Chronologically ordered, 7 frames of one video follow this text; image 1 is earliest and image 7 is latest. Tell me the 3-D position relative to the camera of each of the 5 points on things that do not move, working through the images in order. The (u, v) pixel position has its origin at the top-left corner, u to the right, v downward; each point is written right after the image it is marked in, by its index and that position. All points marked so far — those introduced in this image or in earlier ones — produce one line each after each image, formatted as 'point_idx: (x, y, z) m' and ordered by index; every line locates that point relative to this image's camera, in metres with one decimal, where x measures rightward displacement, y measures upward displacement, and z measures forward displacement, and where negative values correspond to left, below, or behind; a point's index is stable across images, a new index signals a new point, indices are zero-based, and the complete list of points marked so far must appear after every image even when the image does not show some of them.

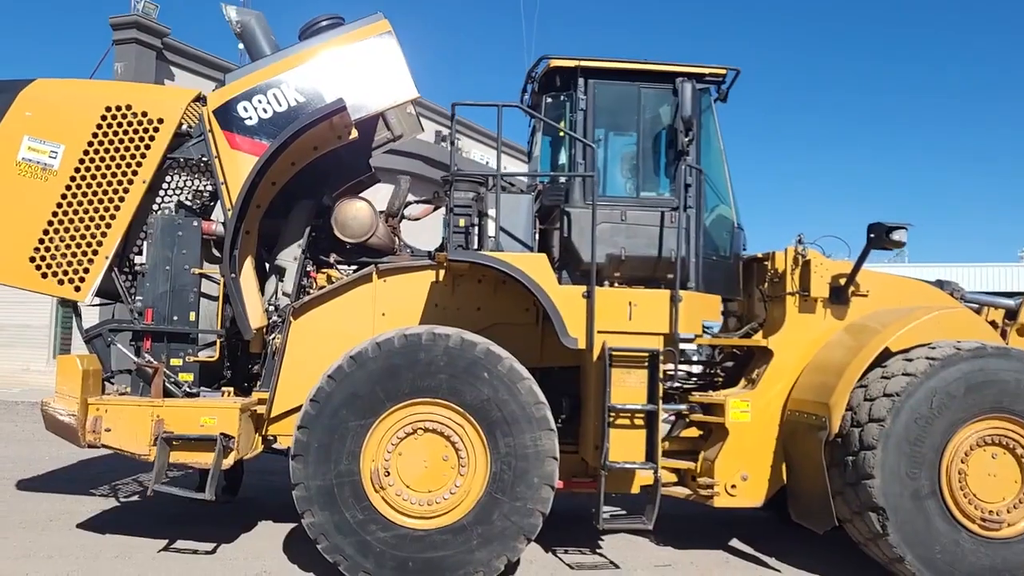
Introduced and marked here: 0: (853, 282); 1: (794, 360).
0: (+2.1, 0.0, +5.0) m
1: (+1.8, -0.4, +5.0) m
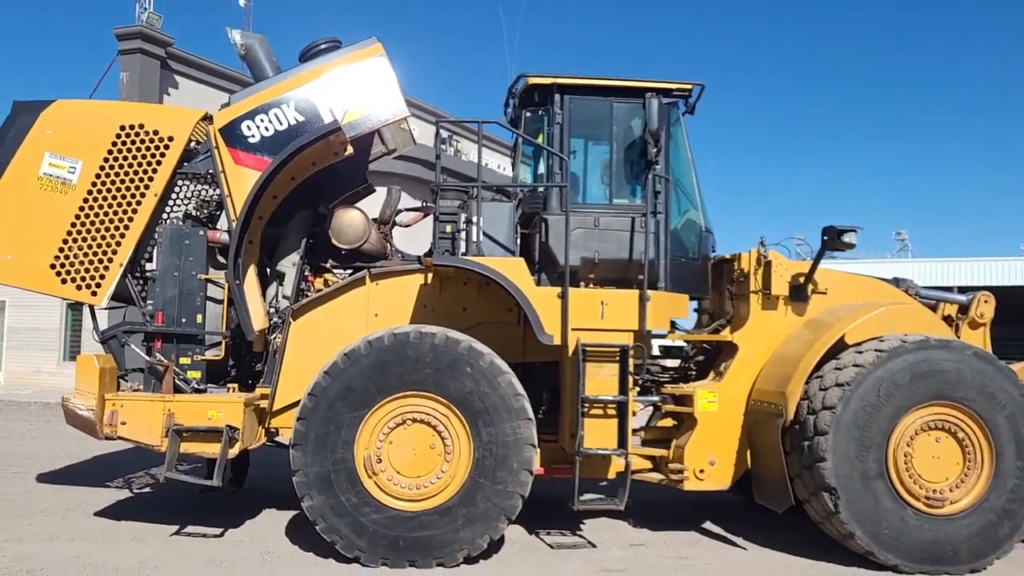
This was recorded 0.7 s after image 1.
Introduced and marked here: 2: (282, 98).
0: (+2.0, +0.1, +5.4) m
1: (+1.7, -0.4, +5.4) m
2: (-1.5, +1.2, +5.3) m
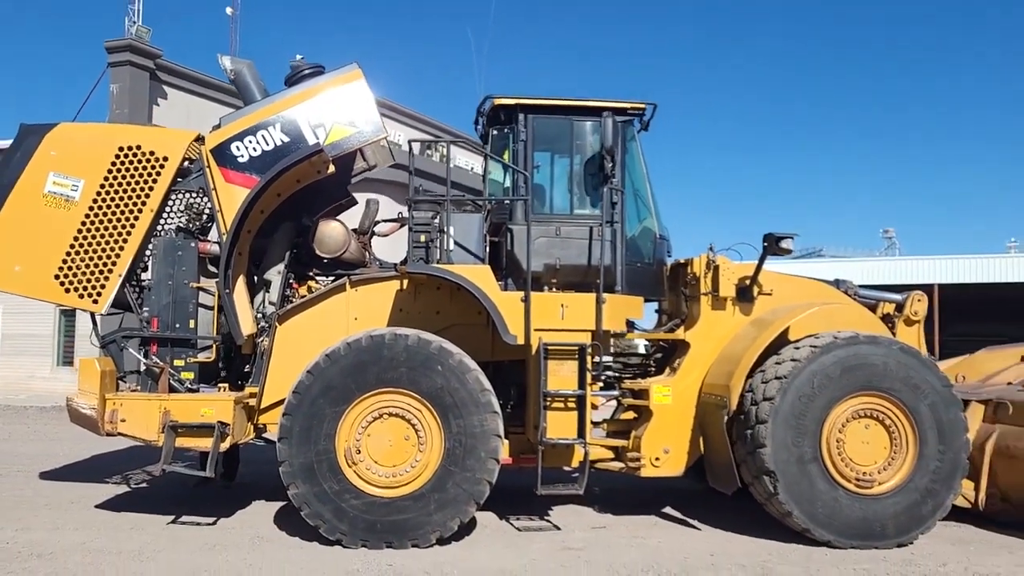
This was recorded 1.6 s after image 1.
0: (+1.8, 0.0, +5.9) m
1: (+1.4, -0.5, +5.9) m
2: (-1.7, +1.2, +5.7) m
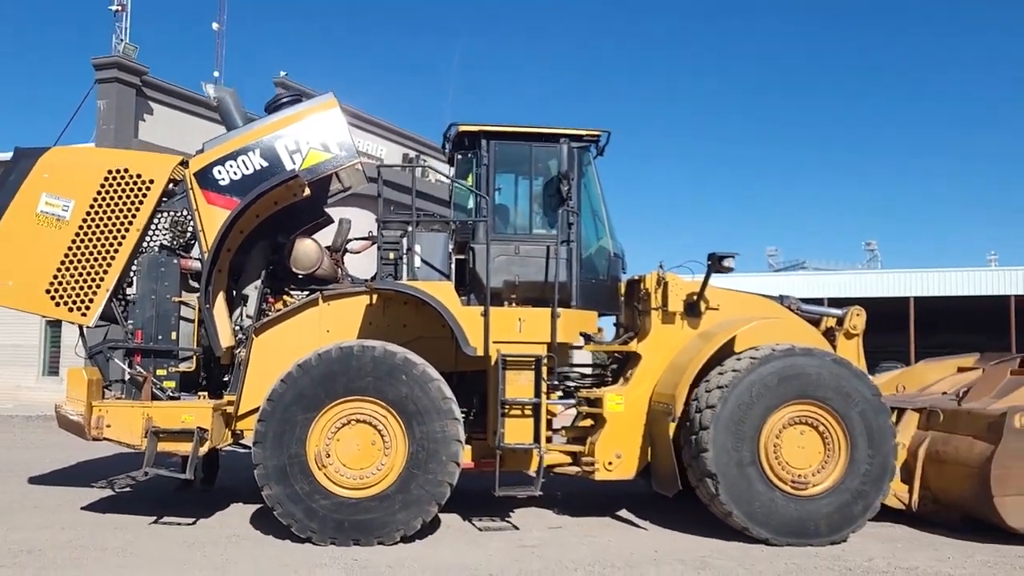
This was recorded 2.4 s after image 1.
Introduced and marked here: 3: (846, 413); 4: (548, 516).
0: (+1.5, -0.1, +6.3) m
1: (+1.1, -0.6, +6.3) m
2: (-2.0, +1.1, +6.1) m
3: (+2.4, -0.9, +5.8) m
4: (+0.3, -1.8, +6.4) m
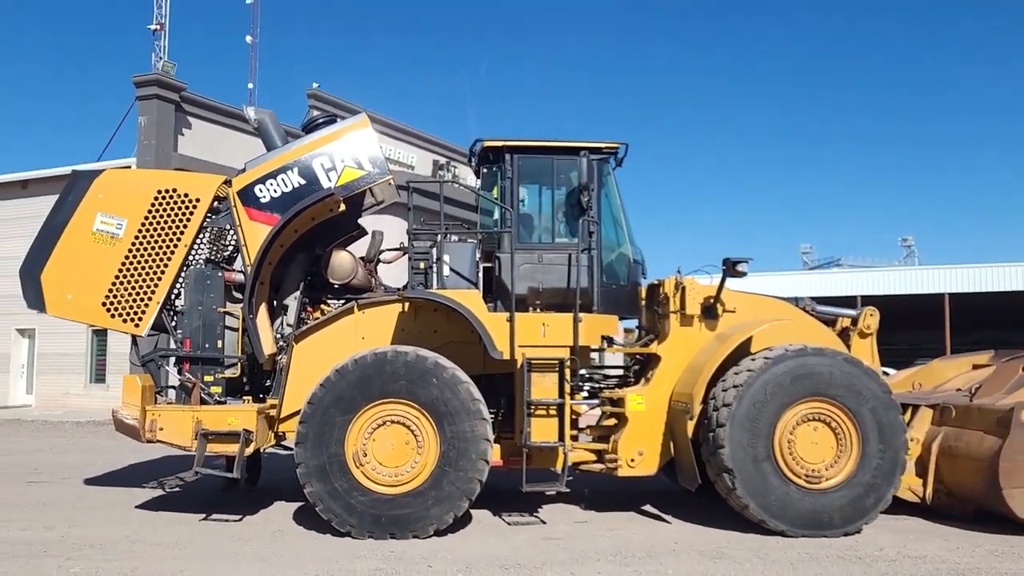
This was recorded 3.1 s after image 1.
0: (+1.7, -0.1, +6.6) m
1: (+1.3, -0.6, +6.6) m
2: (-1.8, +1.0, +6.5) m
3: (+2.6, -0.9, +6.0) m
4: (+0.5, -1.9, +6.8) m
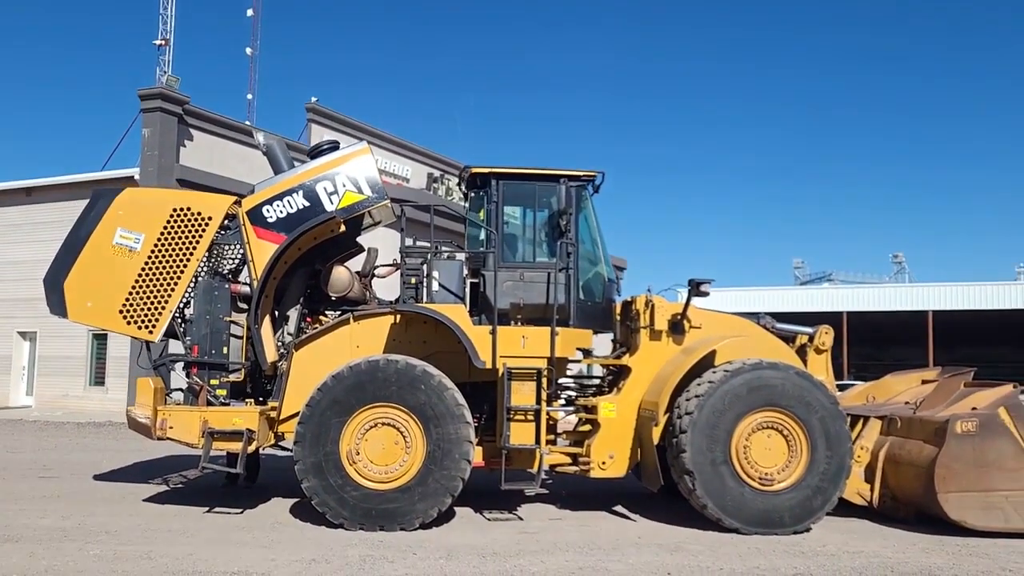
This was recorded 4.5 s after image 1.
0: (+1.6, -0.3, +7.2) m
1: (+1.2, -0.8, +7.2) m
2: (-2.0, +0.9, +7.1) m
3: (+2.4, -1.1, +6.6) m
4: (+0.3, -2.0, +7.3) m
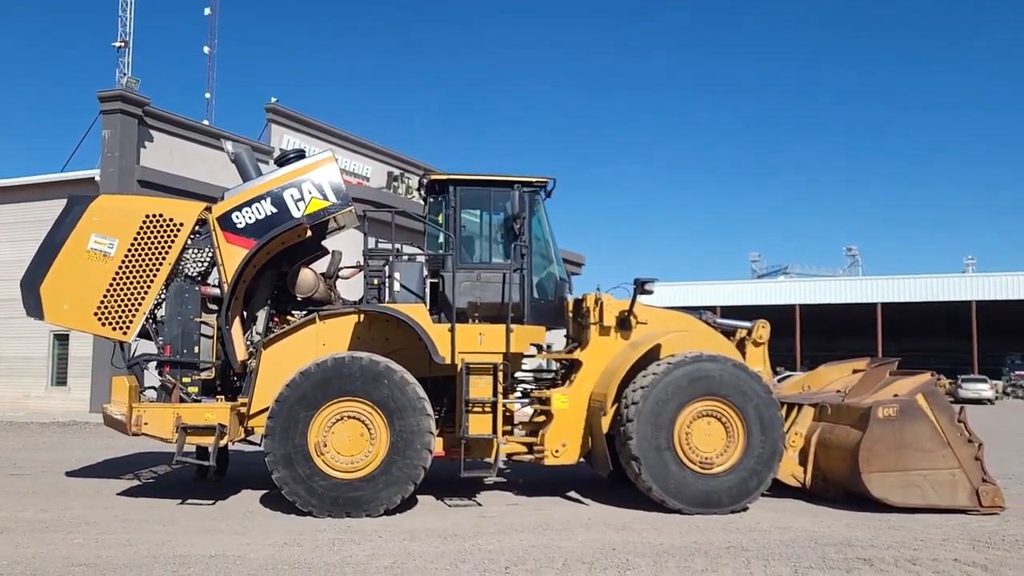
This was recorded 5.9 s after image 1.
0: (+1.2, -0.2, +7.7) m
1: (+0.8, -0.7, +7.7) m
2: (-2.4, +0.9, +7.5) m
3: (+2.1, -1.1, +7.2) m
4: (0.0, -2.0, +7.8) m
